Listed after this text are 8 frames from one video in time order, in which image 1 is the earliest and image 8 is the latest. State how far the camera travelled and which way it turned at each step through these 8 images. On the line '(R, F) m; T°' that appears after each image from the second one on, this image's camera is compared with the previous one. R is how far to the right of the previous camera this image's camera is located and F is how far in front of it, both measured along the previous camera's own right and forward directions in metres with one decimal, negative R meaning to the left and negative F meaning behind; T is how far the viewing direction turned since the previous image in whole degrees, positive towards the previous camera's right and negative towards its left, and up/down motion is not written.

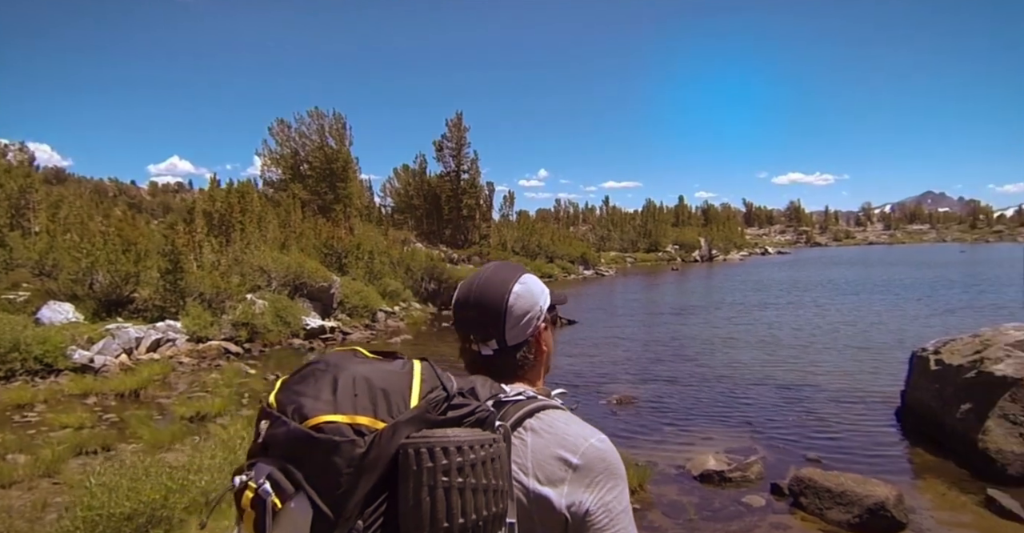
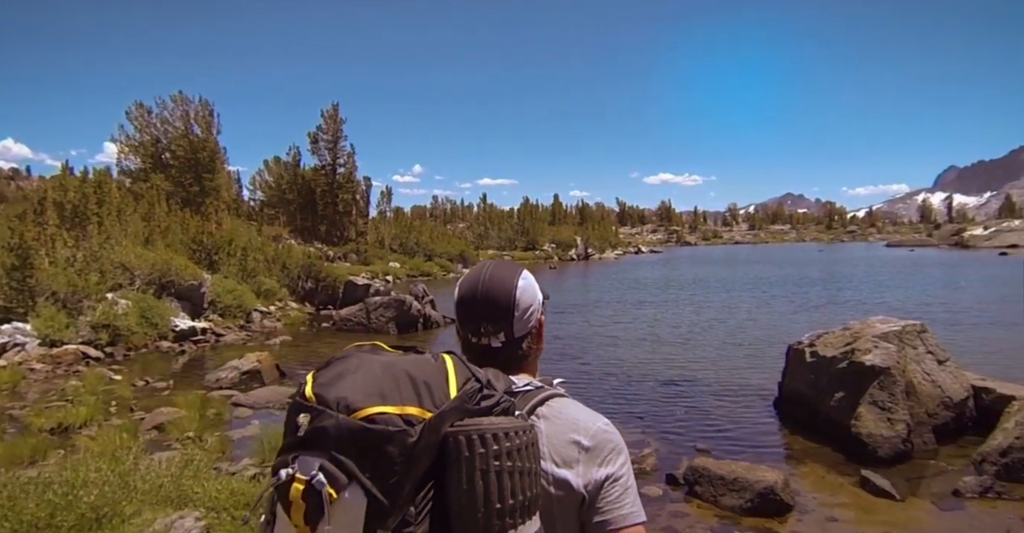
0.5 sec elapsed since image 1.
(-0.2, +0.1) m; +8°
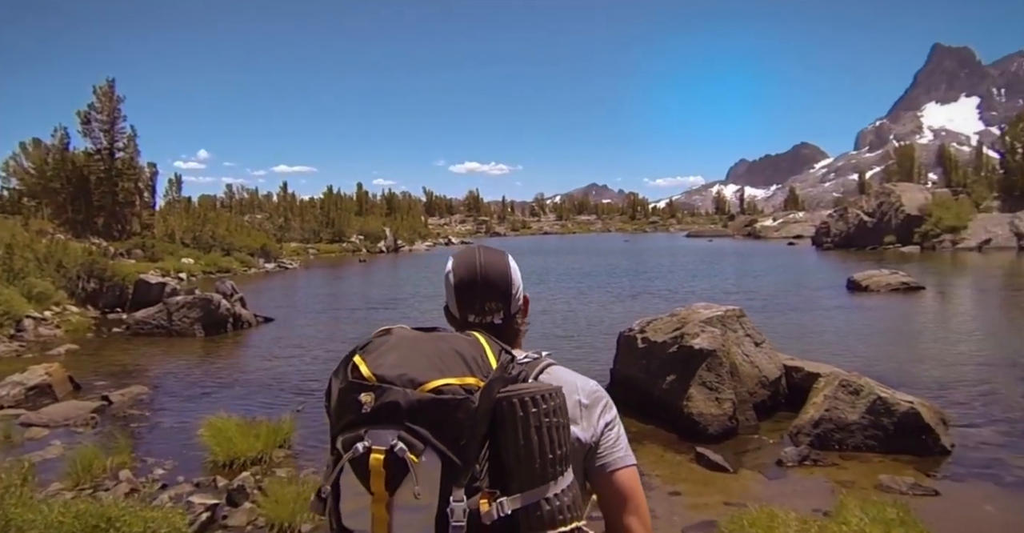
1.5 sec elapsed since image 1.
(-0.4, +0.2) m; +13°
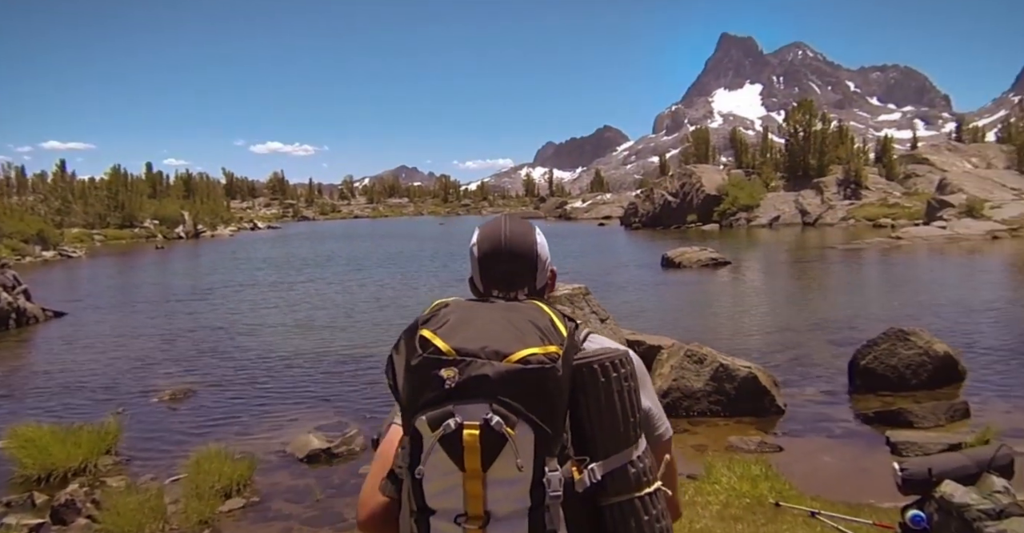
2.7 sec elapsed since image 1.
(-0.5, +0.3) m; +13°
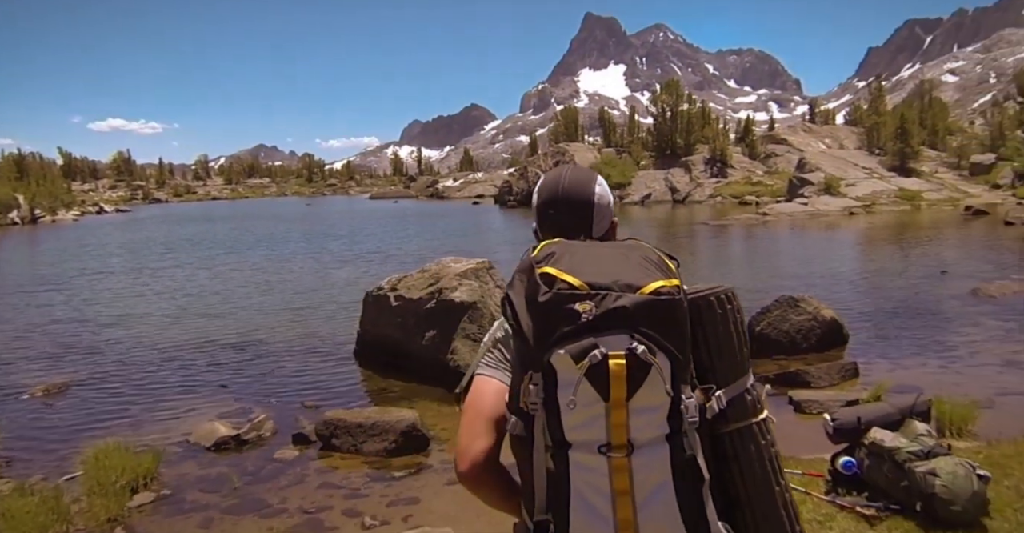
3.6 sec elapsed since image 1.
(-0.5, +0.1) m; +9°
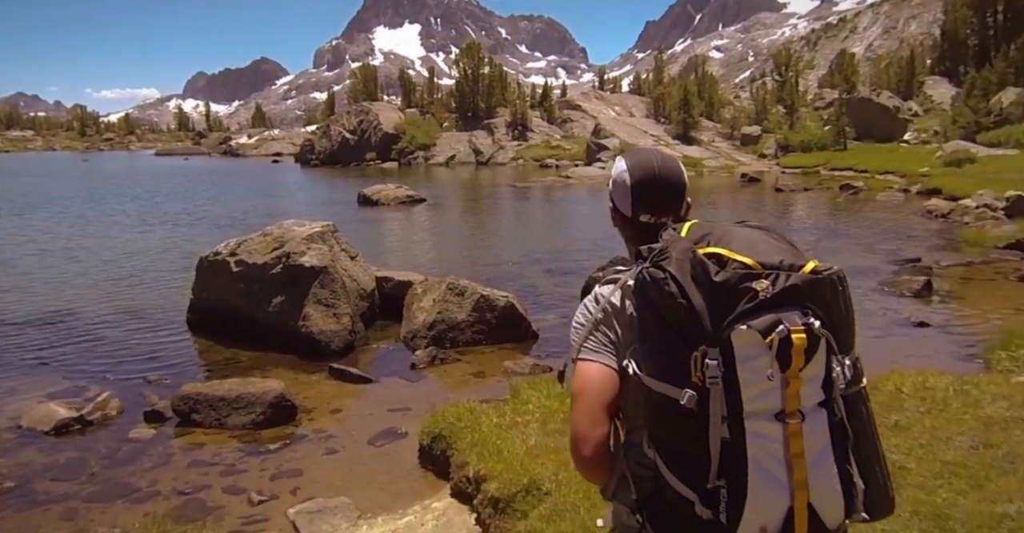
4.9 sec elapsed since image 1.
(-0.7, 0.0) m; +14°
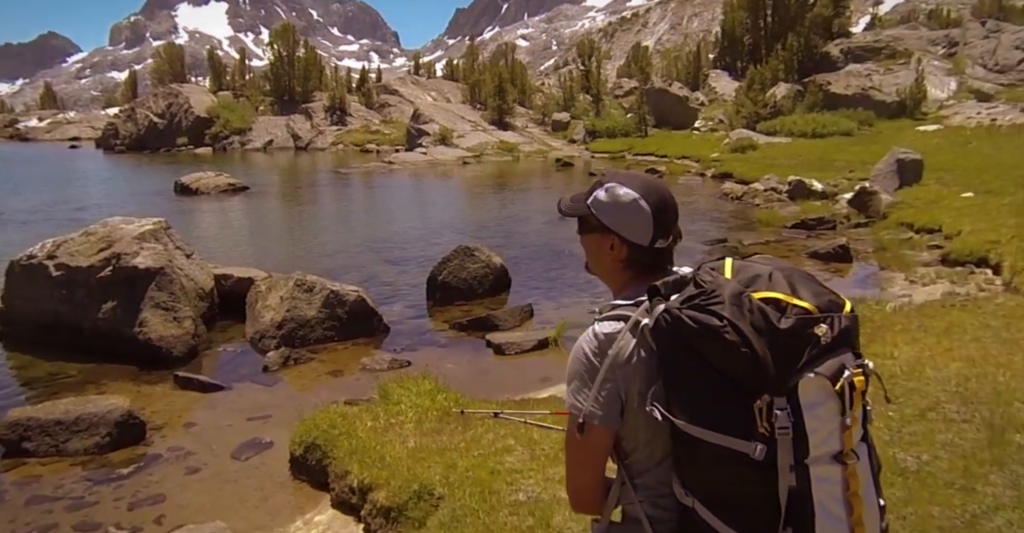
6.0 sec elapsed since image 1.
(-0.4, 0.0) m; +12°
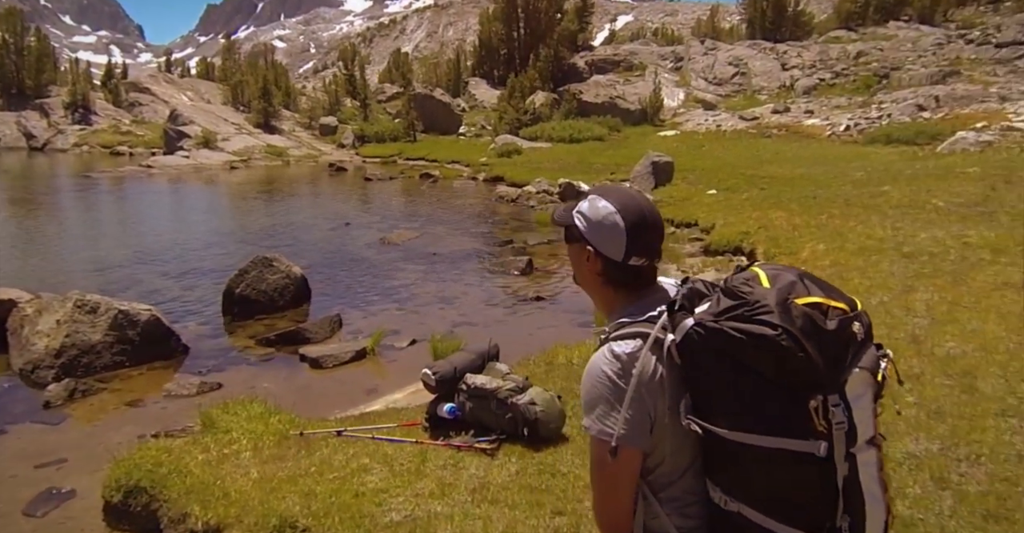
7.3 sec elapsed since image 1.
(-0.5, +0.3) m; +16°
